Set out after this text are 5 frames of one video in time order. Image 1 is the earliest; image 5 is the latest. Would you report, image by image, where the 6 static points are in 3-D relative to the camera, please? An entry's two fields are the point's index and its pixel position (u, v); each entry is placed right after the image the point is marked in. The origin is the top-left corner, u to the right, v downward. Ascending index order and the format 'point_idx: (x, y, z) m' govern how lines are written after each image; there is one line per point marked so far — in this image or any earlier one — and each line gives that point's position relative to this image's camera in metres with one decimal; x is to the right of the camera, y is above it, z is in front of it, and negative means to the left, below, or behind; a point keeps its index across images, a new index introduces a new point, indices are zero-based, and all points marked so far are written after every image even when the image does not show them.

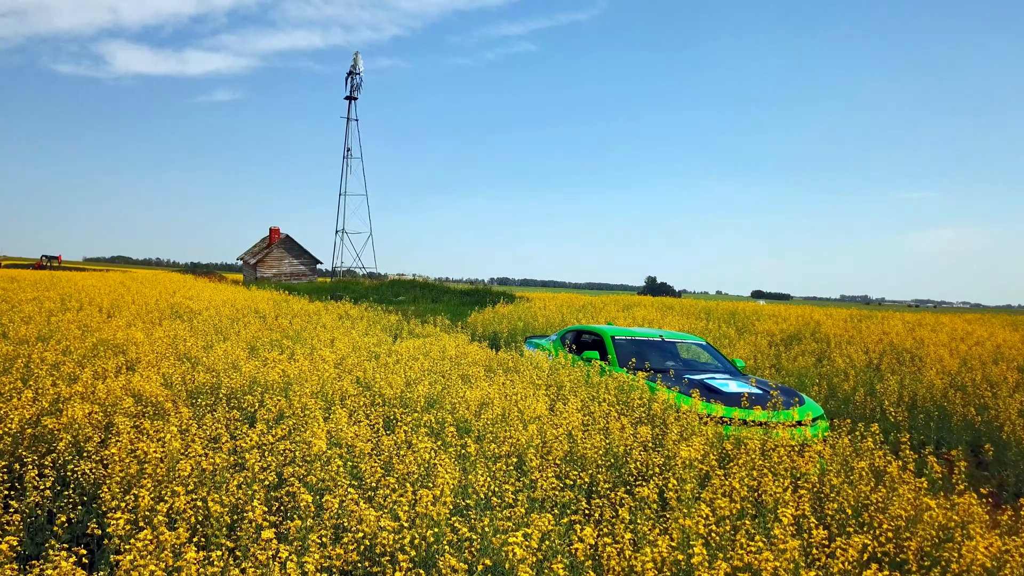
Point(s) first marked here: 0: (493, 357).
0: (-0.2, -0.8, +8.6) m
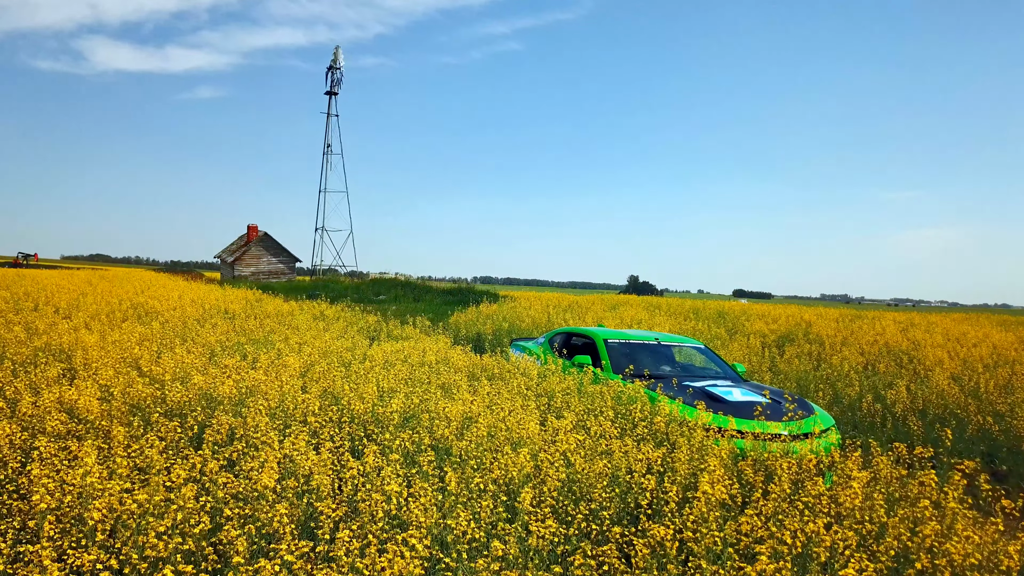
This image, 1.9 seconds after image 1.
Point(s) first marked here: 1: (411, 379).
0: (-0.4, -0.8, +7.9) m
1: (-0.8, -0.8, +6.4) m
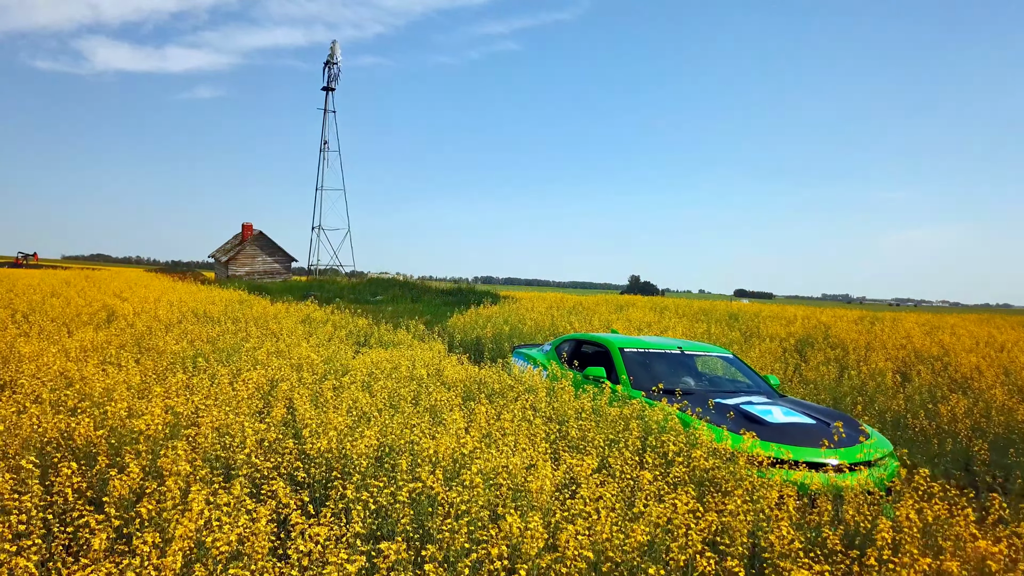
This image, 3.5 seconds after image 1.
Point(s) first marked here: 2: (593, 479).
0: (-0.3, -0.8, +6.8) m
1: (-0.8, -0.8, +5.3) m
2: (+0.4, -0.9, +3.8) m
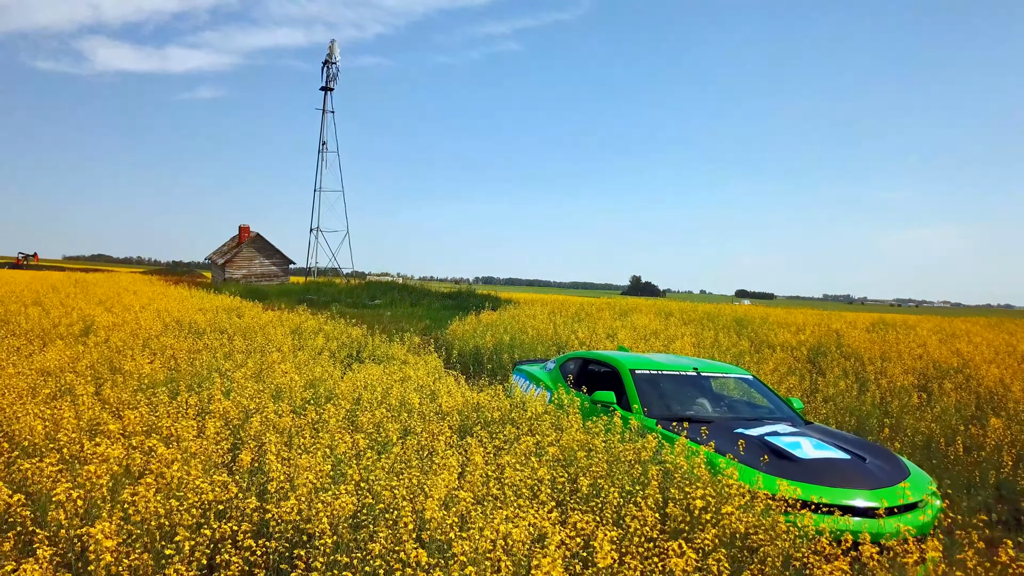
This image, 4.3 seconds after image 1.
0: (-0.3, -0.9, +6.2) m
1: (-0.8, -0.9, +4.7) m
2: (+0.4, -1.0, +3.1) m
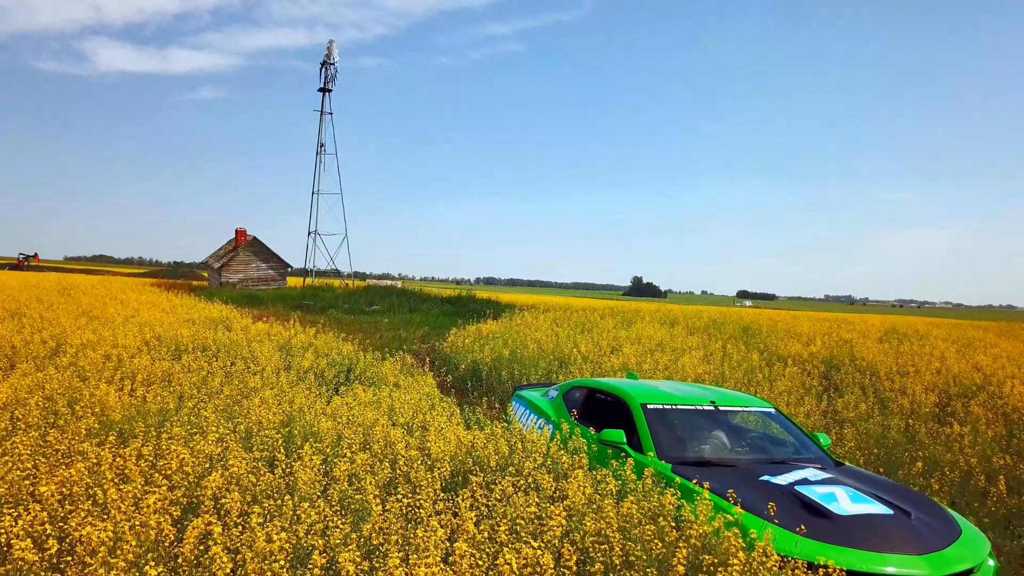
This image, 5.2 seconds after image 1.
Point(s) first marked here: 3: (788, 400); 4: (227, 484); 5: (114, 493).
0: (-0.3, -1.1, +5.6) m
1: (-0.8, -1.1, +4.1) m
2: (+0.4, -1.3, +2.5) m
3: (+3.5, -1.5, +10.1) m
4: (-1.6, -1.0, +4.3) m
5: (-1.9, -1.0, +3.9) m
